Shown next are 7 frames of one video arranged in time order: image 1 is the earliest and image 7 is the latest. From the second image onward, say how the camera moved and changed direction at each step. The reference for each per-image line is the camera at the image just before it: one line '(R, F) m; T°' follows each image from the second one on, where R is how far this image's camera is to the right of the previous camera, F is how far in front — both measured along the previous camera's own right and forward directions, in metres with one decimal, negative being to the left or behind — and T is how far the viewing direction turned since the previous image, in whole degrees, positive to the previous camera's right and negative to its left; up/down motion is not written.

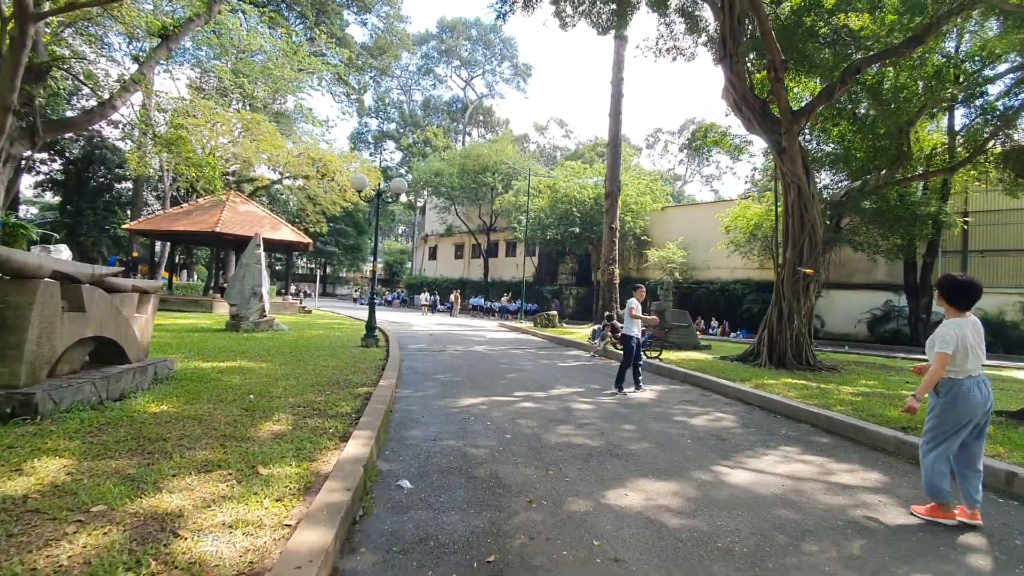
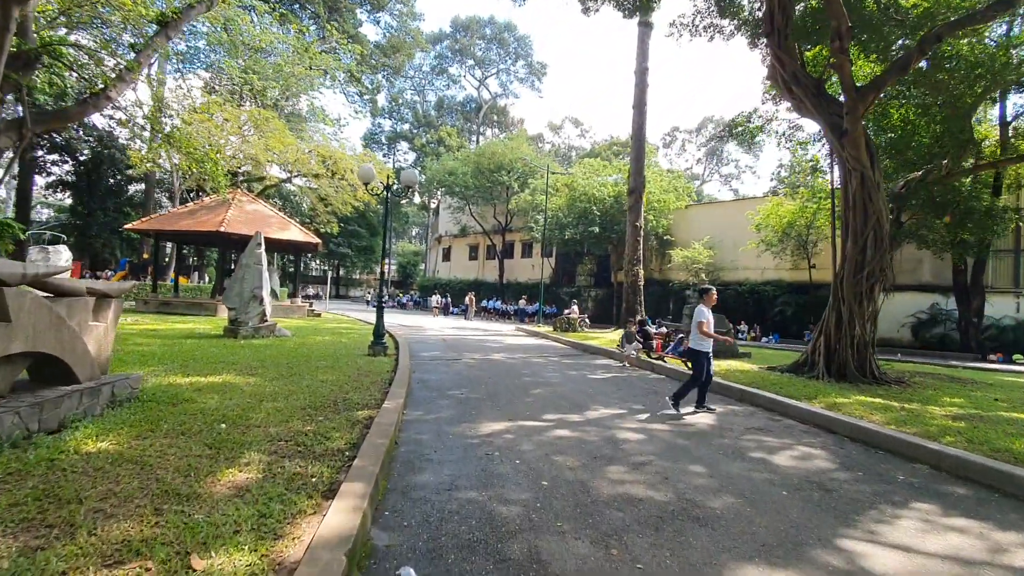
(-0.2, +1.1) m; -2°
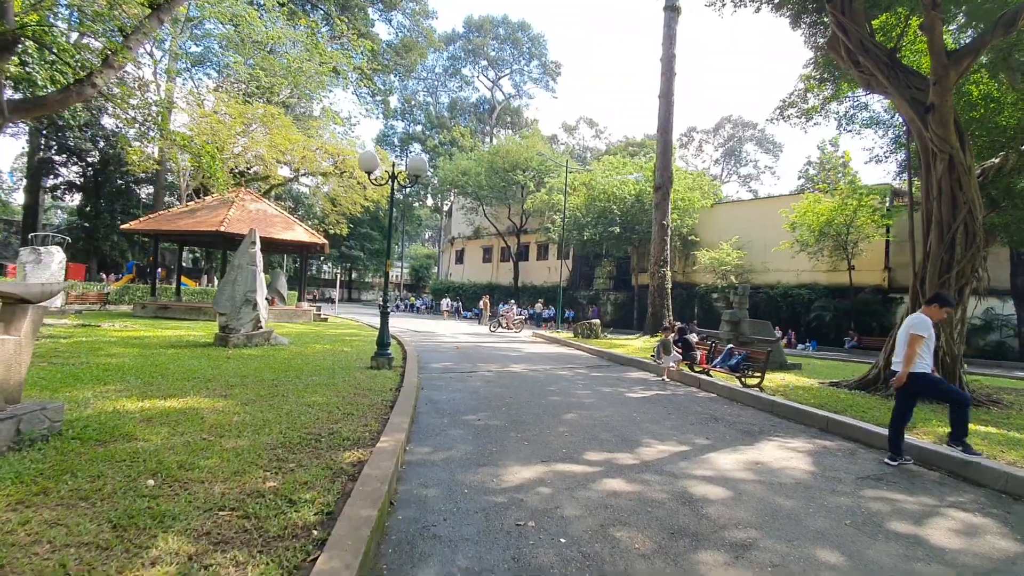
(-0.2, +1.3) m; -1°
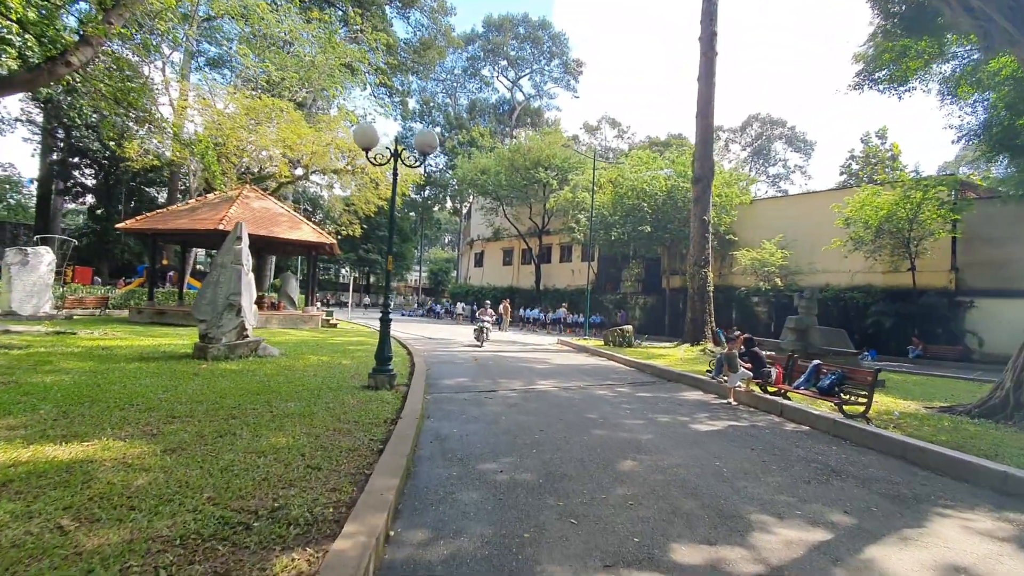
(-0.1, +1.6) m; -2°
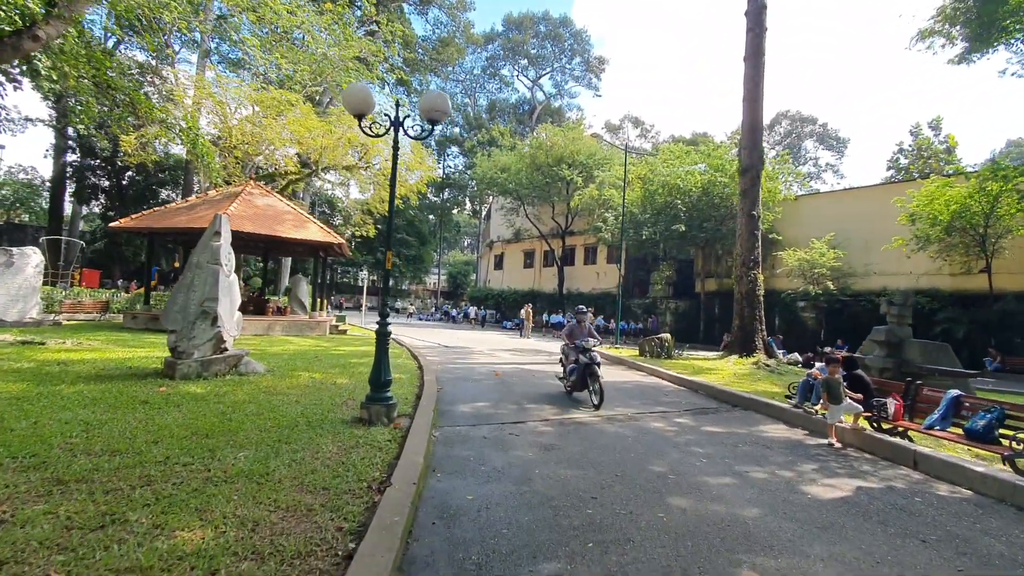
(-0.2, +1.6) m; -2°
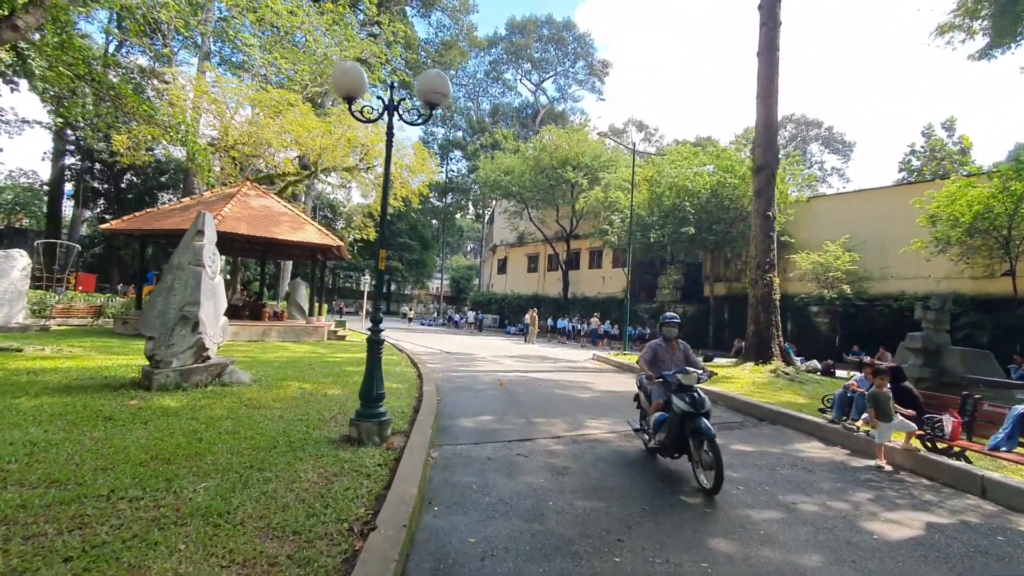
(0.0, +0.6) m; 0°
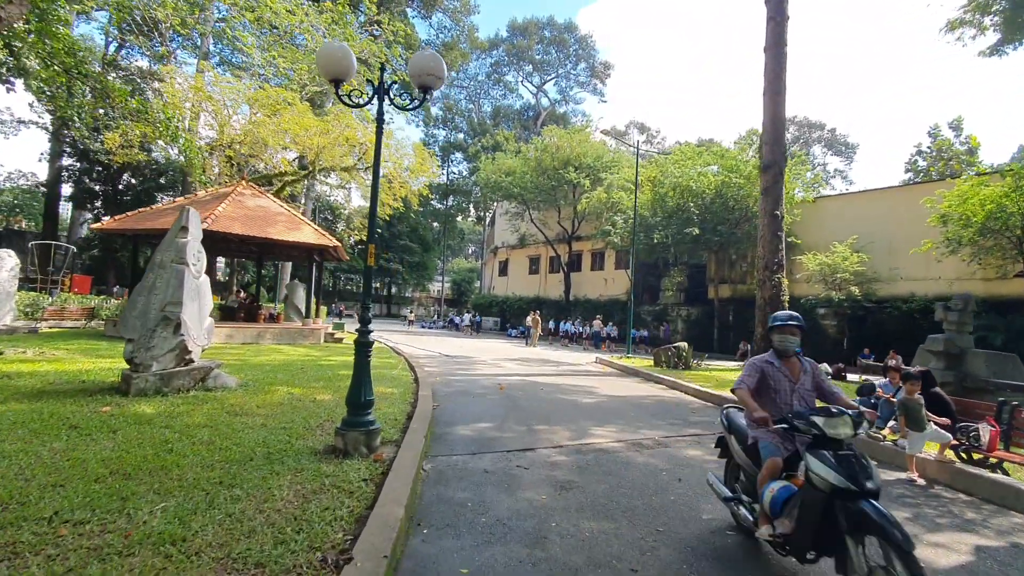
(0.0, +0.4) m; 0°
